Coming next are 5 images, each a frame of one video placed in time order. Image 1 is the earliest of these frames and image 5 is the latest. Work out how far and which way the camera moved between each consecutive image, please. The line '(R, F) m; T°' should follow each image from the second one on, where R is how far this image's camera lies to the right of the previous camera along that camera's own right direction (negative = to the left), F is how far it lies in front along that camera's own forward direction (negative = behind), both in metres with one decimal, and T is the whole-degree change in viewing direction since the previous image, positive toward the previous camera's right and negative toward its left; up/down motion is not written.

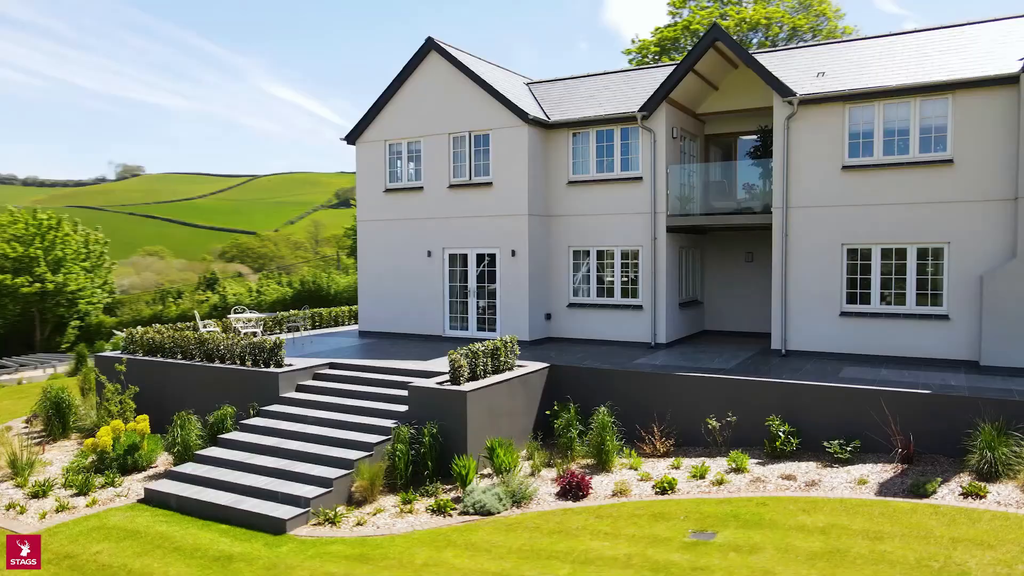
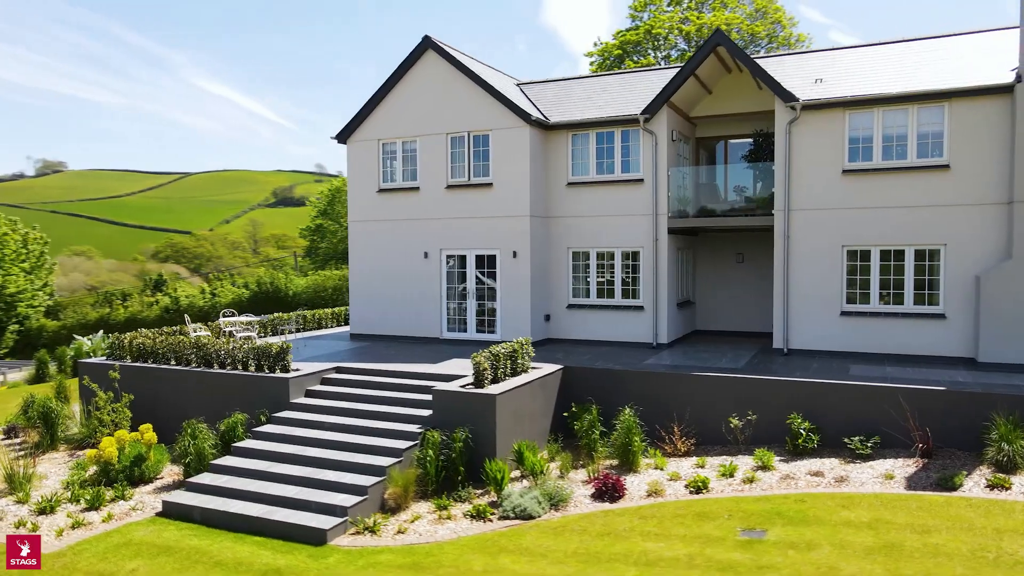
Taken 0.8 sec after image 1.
(-1.3, +0.1) m; +4°
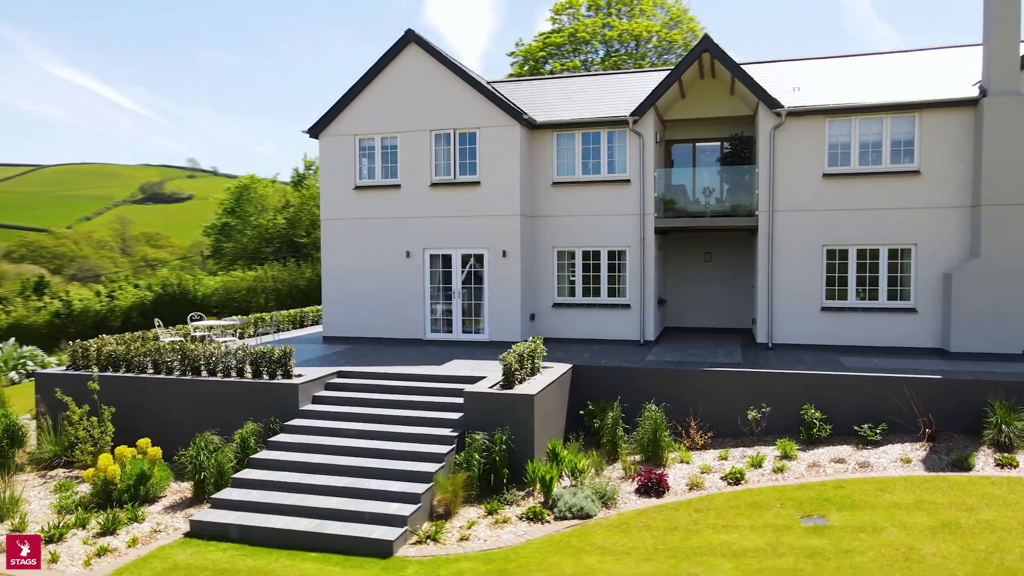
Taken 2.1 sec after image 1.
(-2.3, +0.3) m; +9°
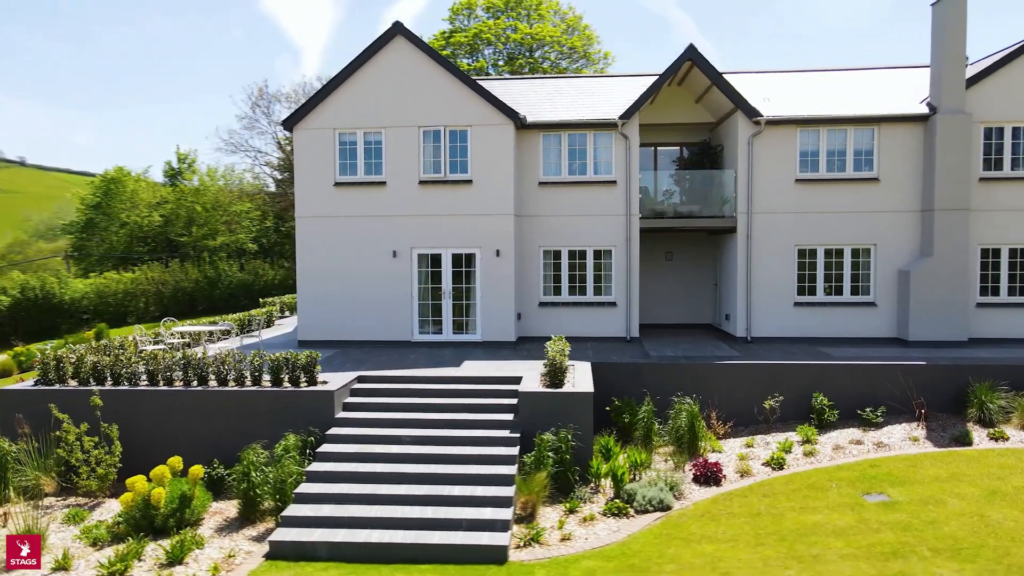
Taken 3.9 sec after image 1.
(-3.1, +0.4) m; +12°
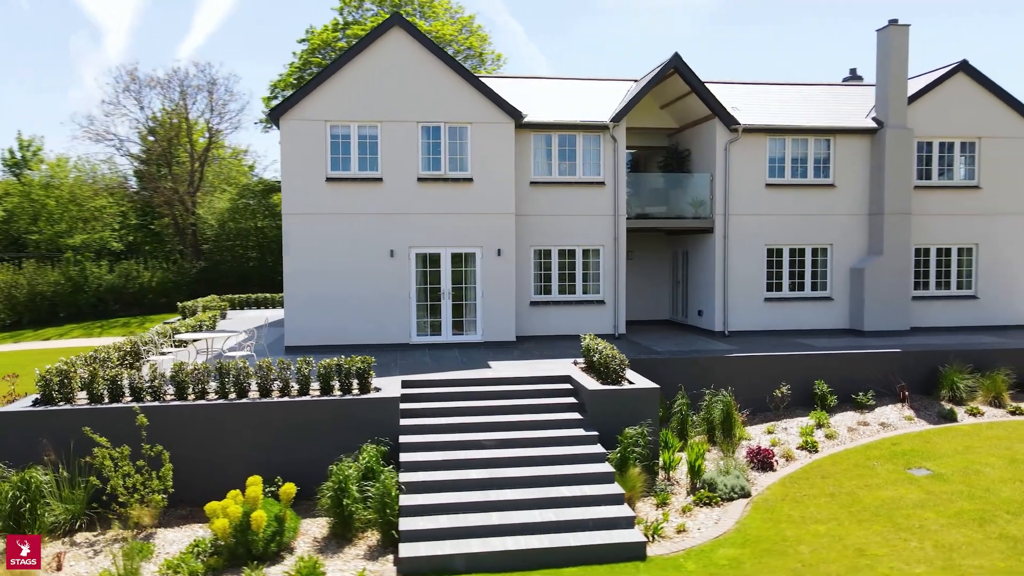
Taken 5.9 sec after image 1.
(-3.5, +0.4) m; +12°
